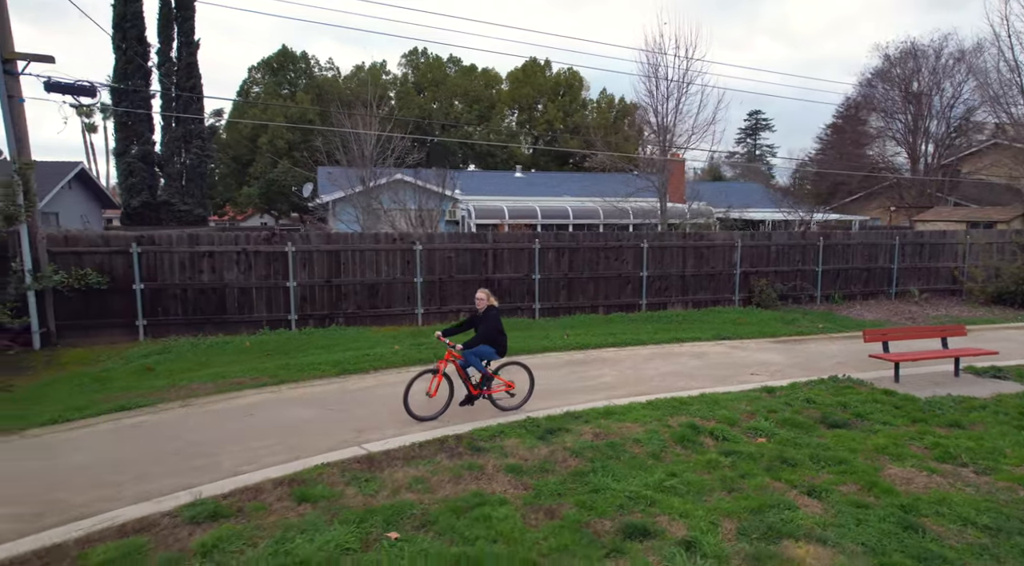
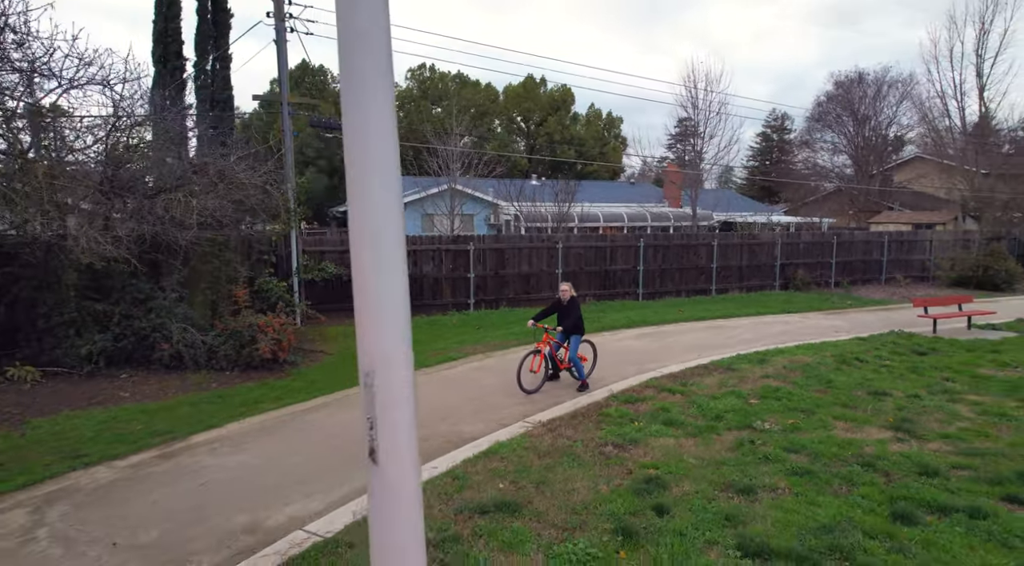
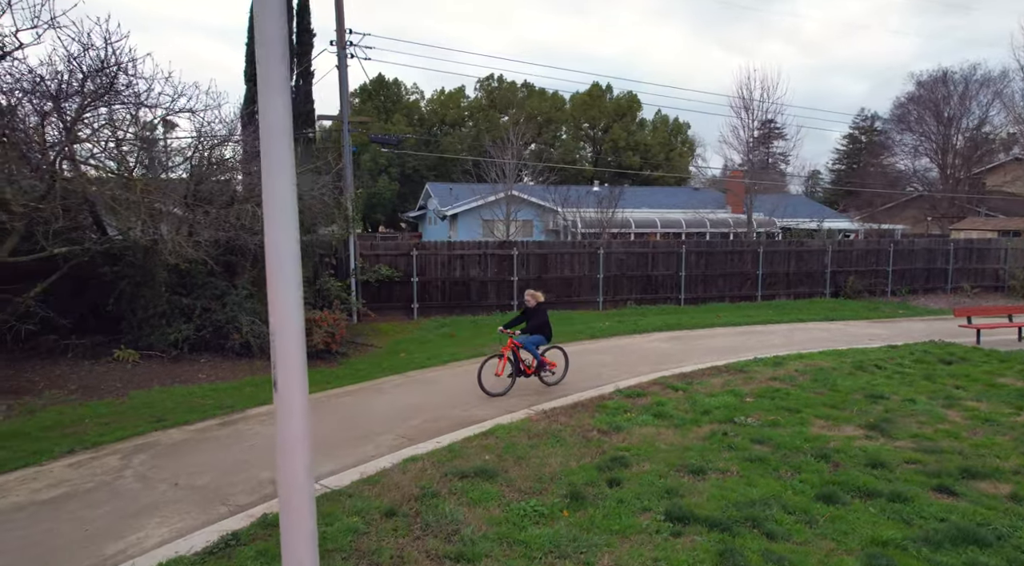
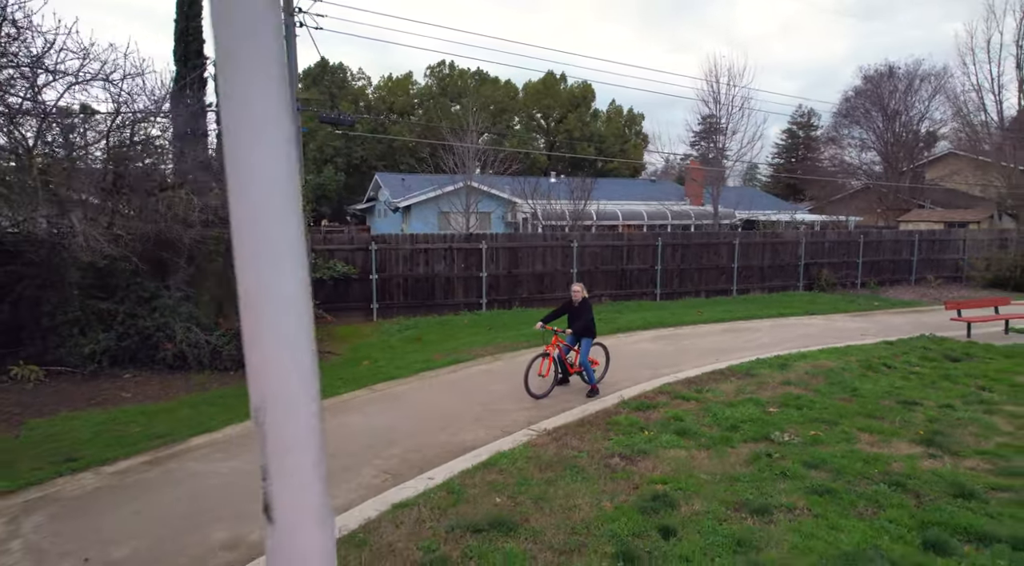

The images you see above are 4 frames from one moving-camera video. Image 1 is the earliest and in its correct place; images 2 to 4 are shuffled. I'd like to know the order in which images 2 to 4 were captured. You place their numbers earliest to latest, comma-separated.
4, 2, 3
